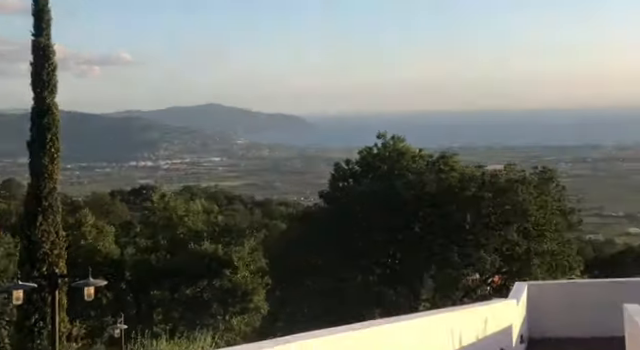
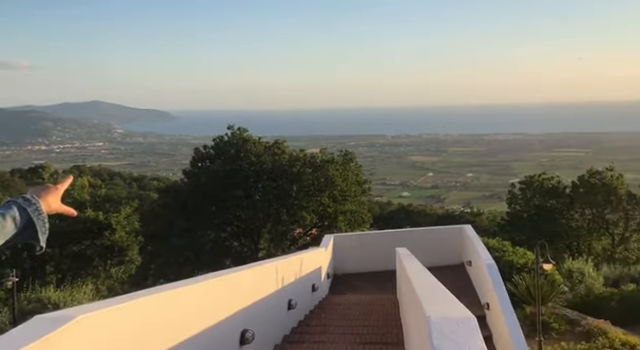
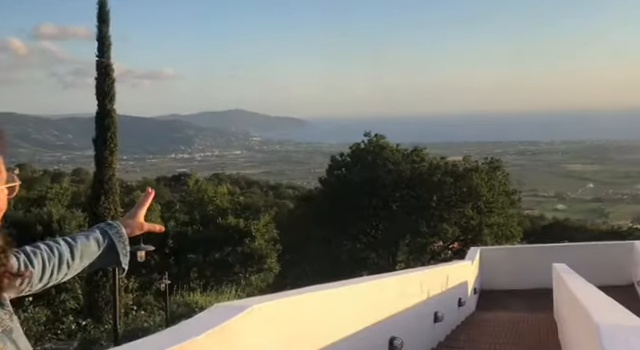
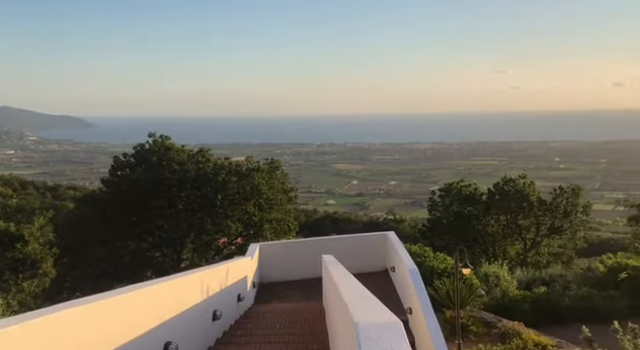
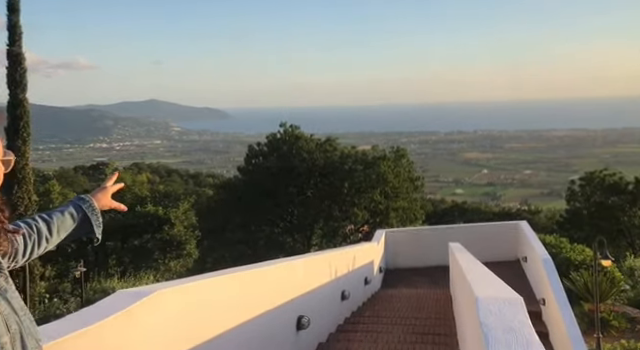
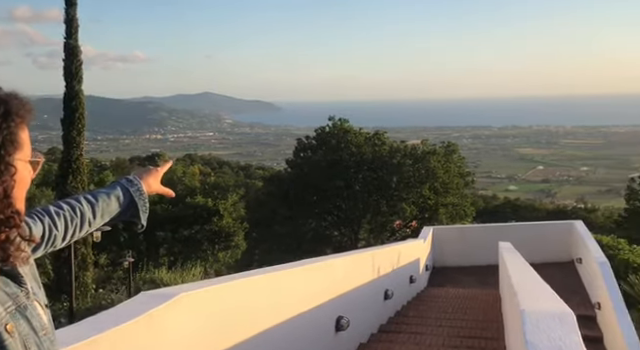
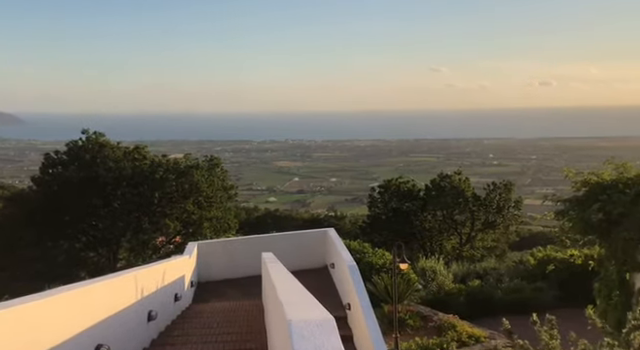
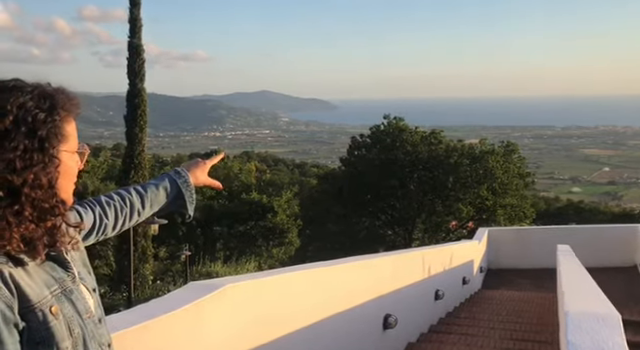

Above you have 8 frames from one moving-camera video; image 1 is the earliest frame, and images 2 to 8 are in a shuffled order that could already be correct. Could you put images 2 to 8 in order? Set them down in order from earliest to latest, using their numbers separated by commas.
3, 5, 8, 6, 2, 4, 7
